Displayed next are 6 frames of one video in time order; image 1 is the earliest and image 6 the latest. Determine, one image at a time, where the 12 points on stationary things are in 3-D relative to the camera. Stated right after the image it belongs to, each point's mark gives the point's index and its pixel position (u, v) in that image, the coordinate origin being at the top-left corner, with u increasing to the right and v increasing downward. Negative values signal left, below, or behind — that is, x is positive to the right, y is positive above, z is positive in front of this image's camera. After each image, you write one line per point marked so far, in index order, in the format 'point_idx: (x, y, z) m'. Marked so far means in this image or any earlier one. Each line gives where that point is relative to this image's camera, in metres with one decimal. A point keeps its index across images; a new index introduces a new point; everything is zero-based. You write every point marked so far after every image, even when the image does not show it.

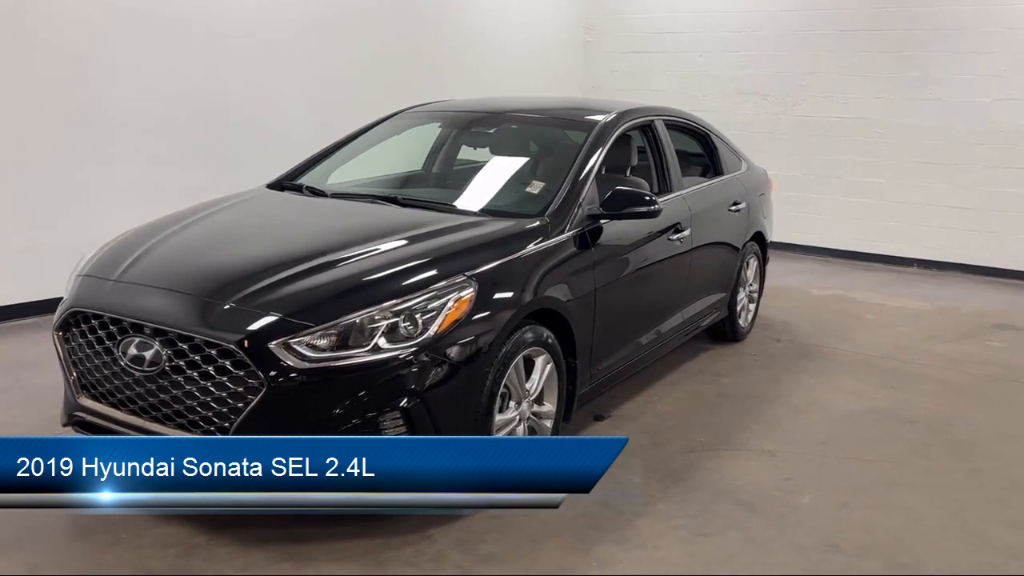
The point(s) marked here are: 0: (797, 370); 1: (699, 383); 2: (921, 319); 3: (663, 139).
0: (+1.4, -0.4, +4.6) m
1: (+0.9, -0.4, +4.3) m
2: (+2.7, -0.2, +6.0) m
3: (+0.7, +0.7, +4.2) m
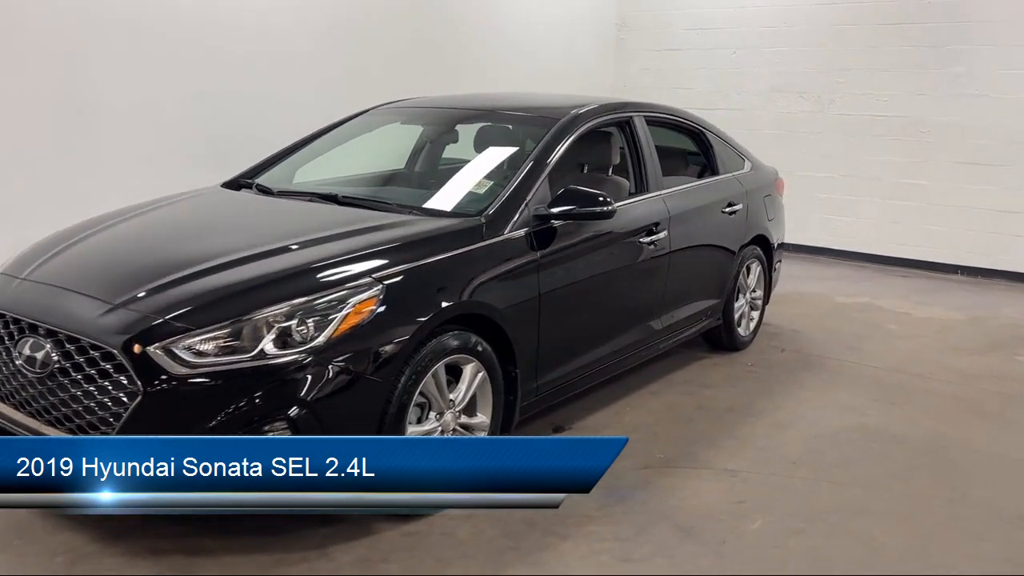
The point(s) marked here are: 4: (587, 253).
0: (+1.3, -0.4, +4.3) m
1: (+0.7, -0.5, +4.0) m
2: (+2.7, -0.2, +5.6) m
3: (+0.6, +0.7, +4.0) m
4: (+0.3, +0.1, +3.4) m
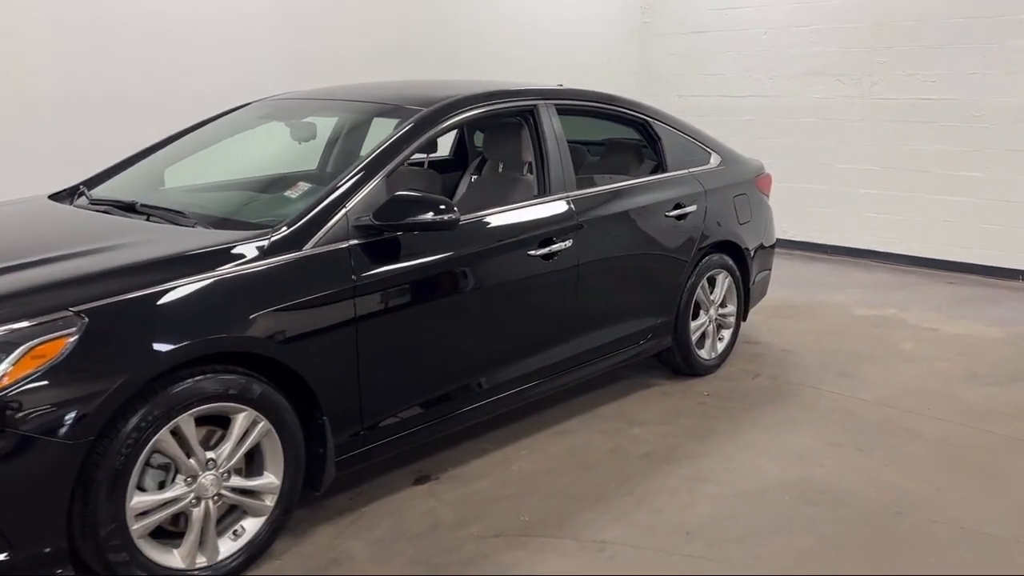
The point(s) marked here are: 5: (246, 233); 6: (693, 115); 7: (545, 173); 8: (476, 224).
0: (+0.9, -0.5, +3.6) m
1: (+0.3, -0.5, +3.4) m
2: (+2.4, -0.3, +4.7) m
3: (+0.1, +0.6, +3.4) m
4: (-0.2, +0.1, +2.8) m
5: (-0.7, +0.2, +2.5) m
6: (+1.6, +1.6, +8.4) m
7: (+0.1, +0.4, +3.3) m
8: (-0.1, +0.2, +3.0) m
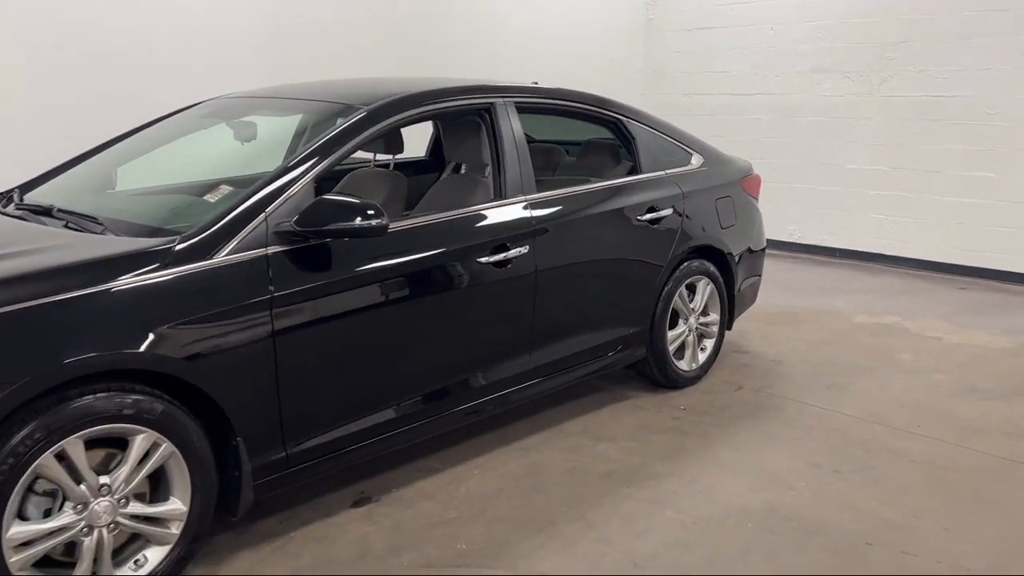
0: (+0.8, -0.5, +3.4) m
1: (+0.2, -0.6, +3.2) m
2: (+2.3, -0.3, +4.5) m
3: (0.0, +0.6, +3.2) m
4: (-0.4, 0.0, +2.6) m
5: (-0.9, +0.1, +2.4) m
6: (+1.6, +1.5, +8.2) m
7: (0.0, +0.4, +3.1) m
8: (-0.3, +0.2, +2.8) m
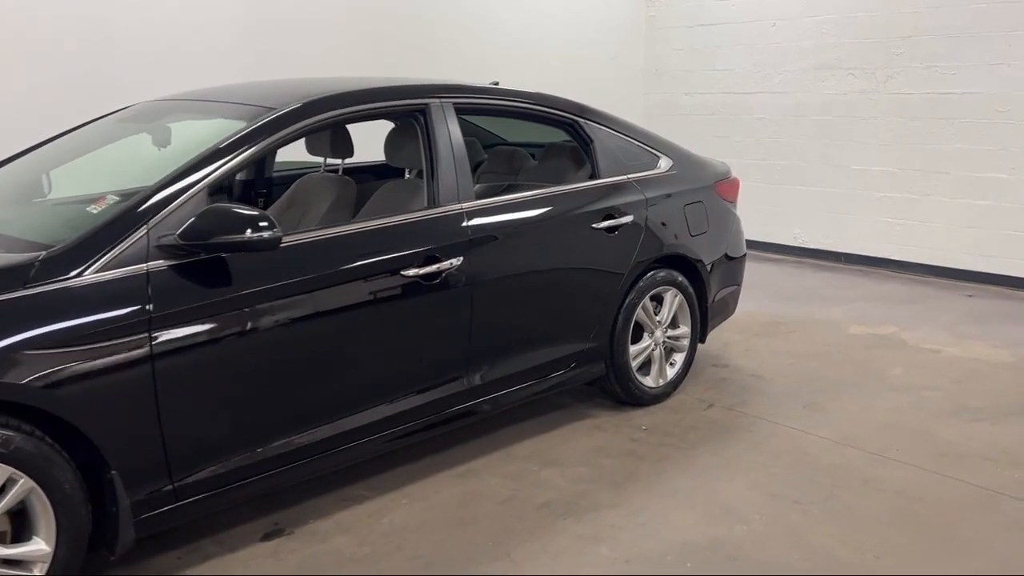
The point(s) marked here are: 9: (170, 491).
0: (+0.6, -0.6, +3.2) m
1: (0.0, -0.6, +3.0) m
2: (+2.1, -0.4, +4.2) m
3: (-0.2, +0.5, +3.0) m
4: (-0.6, 0.0, +2.4) m
5: (-1.1, +0.1, +2.2) m
6: (+1.6, +1.5, +7.9) m
7: (-0.2, +0.3, +2.9) m
8: (-0.5, +0.1, +2.6) m
9: (-0.8, -0.5, +2.3) m
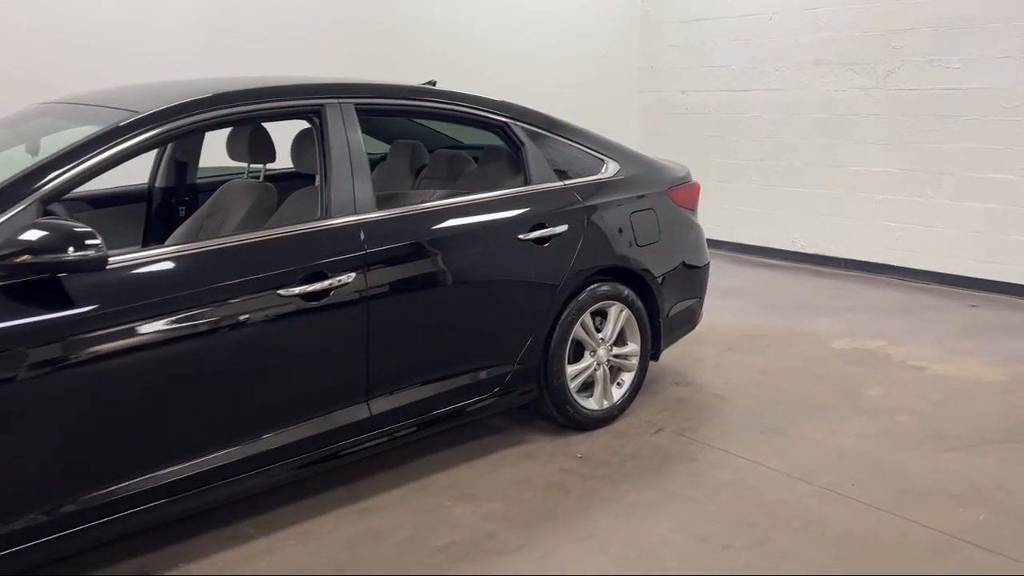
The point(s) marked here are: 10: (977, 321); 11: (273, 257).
0: (+0.3, -0.6, +2.9) m
1: (-0.3, -0.7, +2.7) m
2: (+1.9, -0.4, +3.8) m
3: (-0.5, +0.5, +2.7) m
4: (-0.9, -0.1, +2.2) m
5: (-1.5, 0.0, +2.0) m
6: (+1.5, +1.4, +7.6) m
7: (-0.5, +0.3, +2.7) m
8: (-0.8, +0.1, +2.3) m
9: (-1.1, -0.6, +2.0) m
10: (+2.6, -0.2, +5.1) m
11: (-0.7, +0.1, +2.4) m
